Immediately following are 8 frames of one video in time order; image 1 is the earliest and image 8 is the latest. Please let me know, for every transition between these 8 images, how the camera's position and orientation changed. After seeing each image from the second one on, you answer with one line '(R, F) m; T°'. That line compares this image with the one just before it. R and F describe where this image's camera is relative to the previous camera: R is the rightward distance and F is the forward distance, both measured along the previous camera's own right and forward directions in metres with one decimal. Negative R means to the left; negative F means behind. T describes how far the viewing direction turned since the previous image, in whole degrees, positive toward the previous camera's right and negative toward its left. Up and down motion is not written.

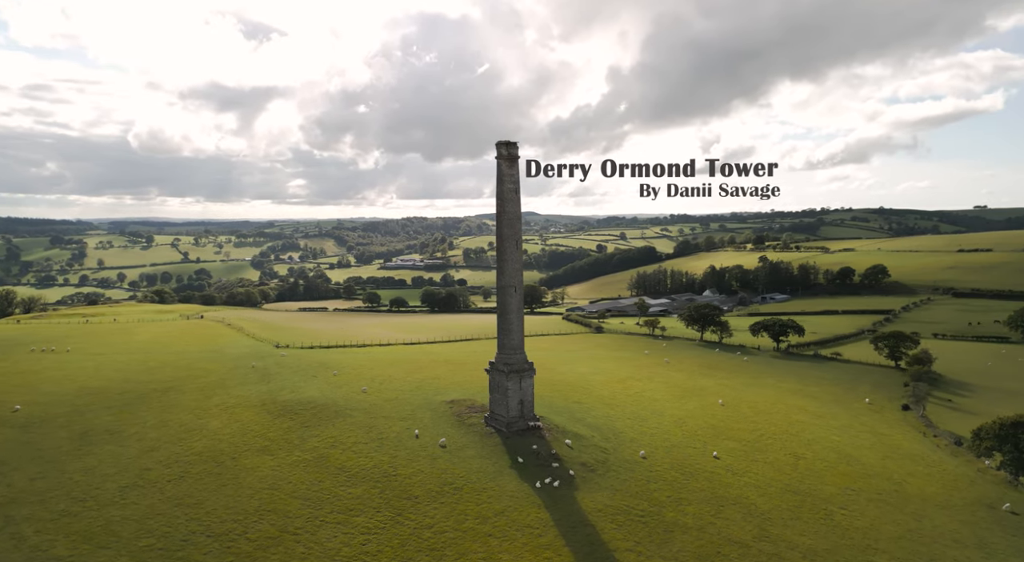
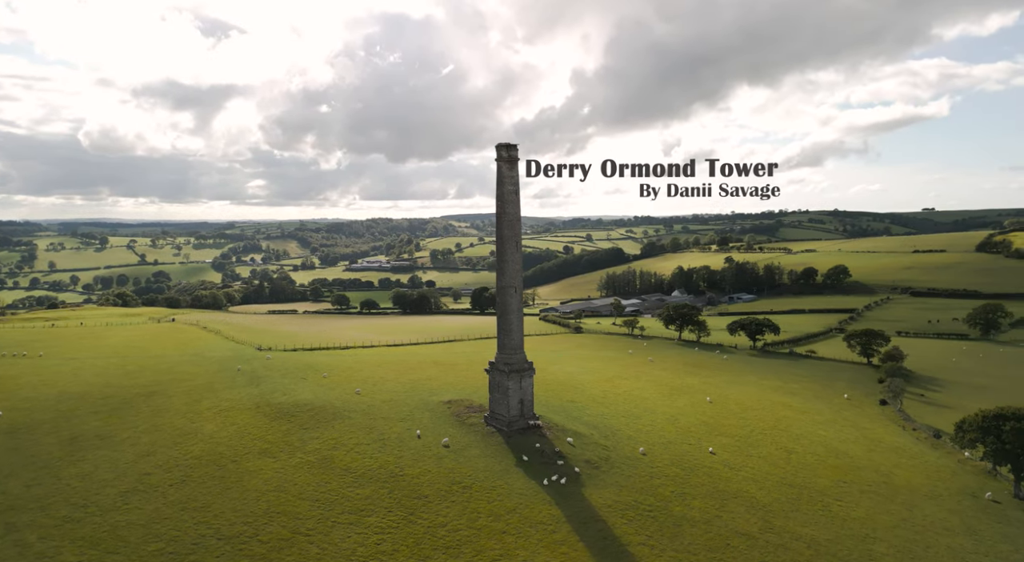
(-1.4, -0.2) m; +2°
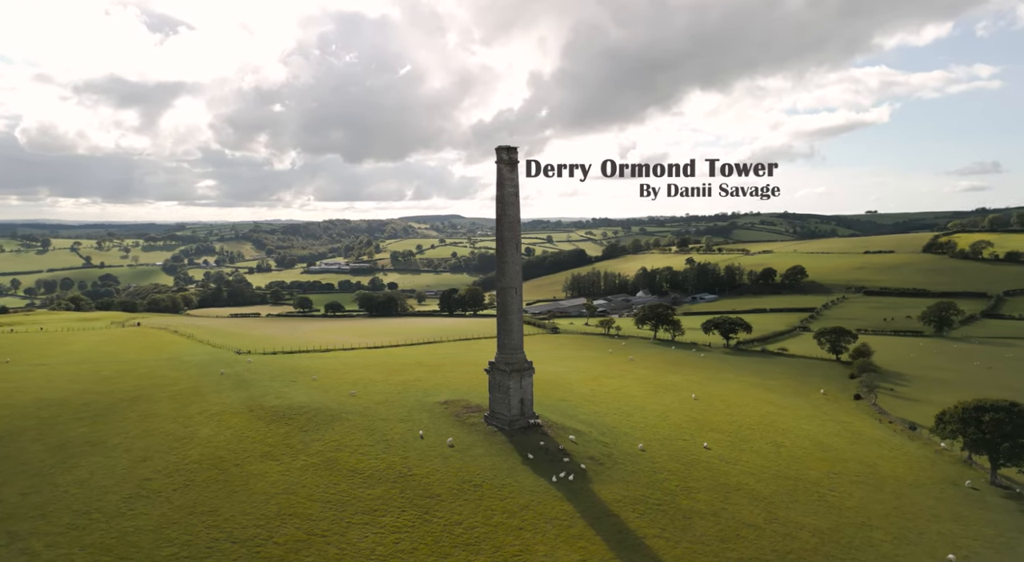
(-1.6, -0.2) m; +3°
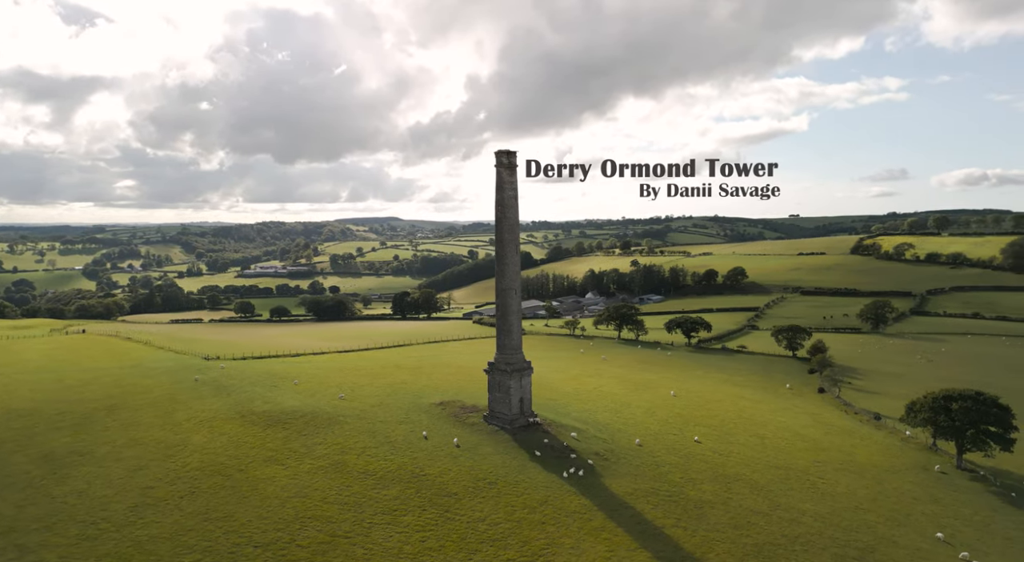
(-2.4, -0.4) m; +4°
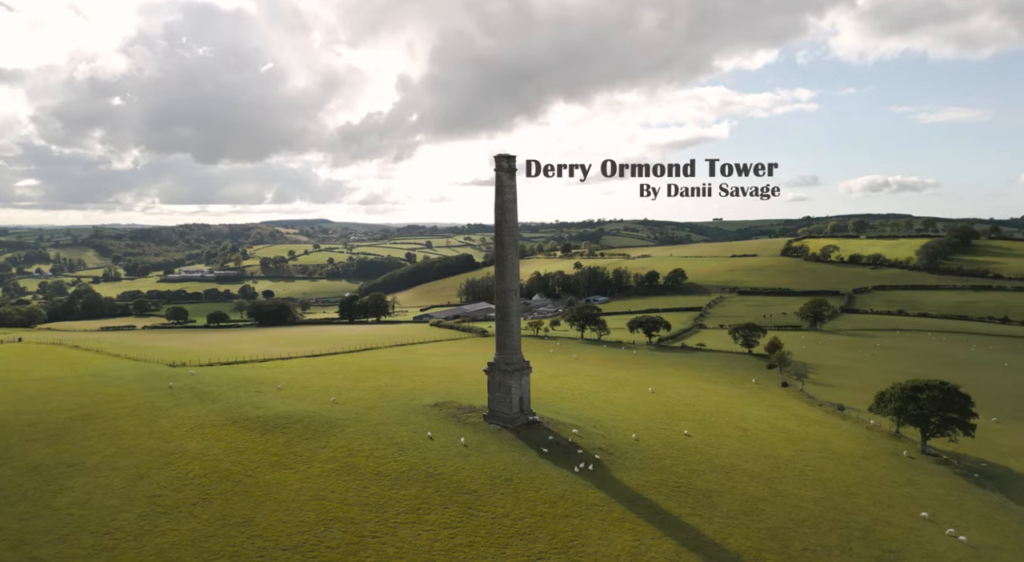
(-2.6, -0.5) m; +4°
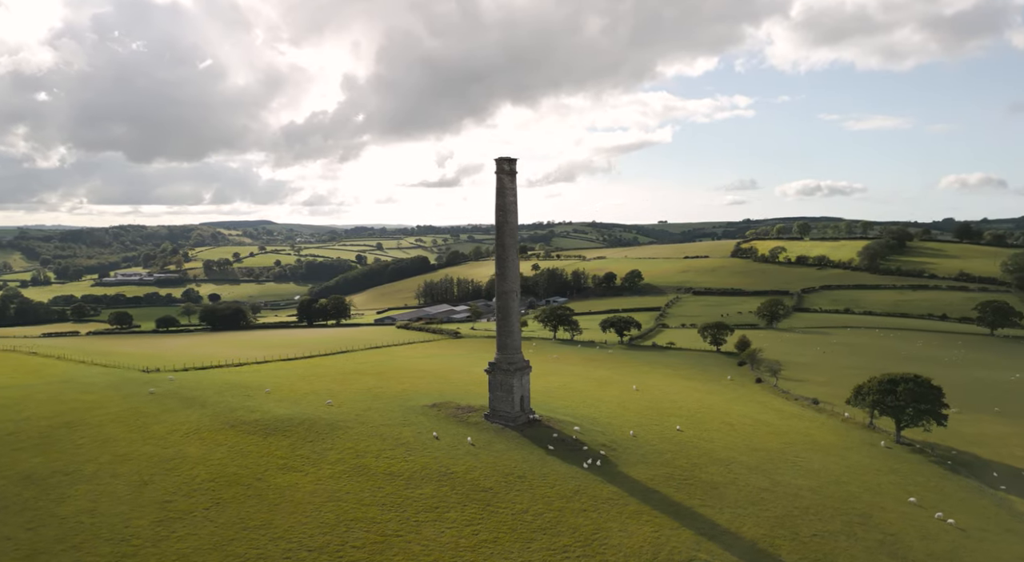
(-2.0, -0.4) m; +3°
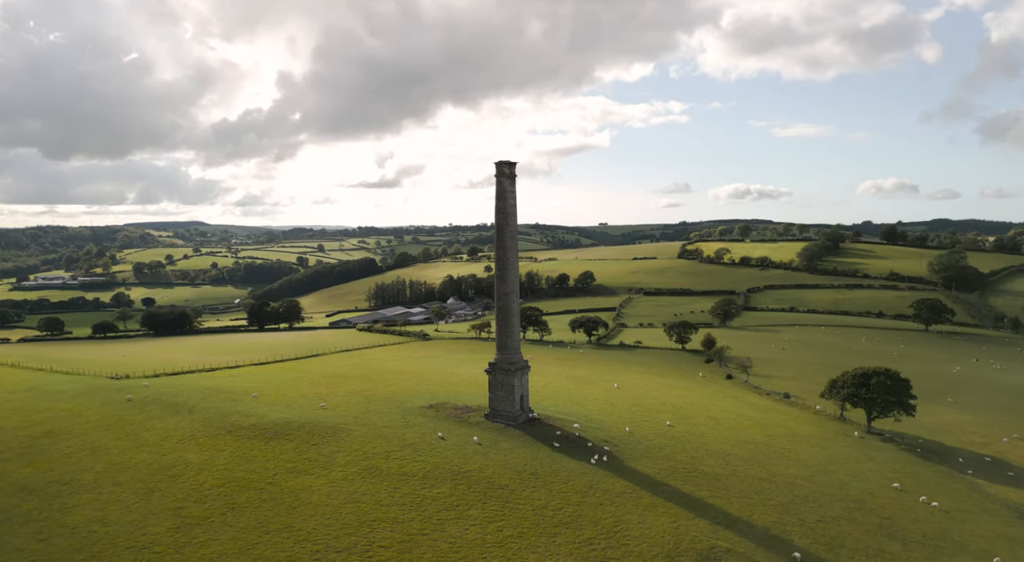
(-2.3, -0.5) m; +4°
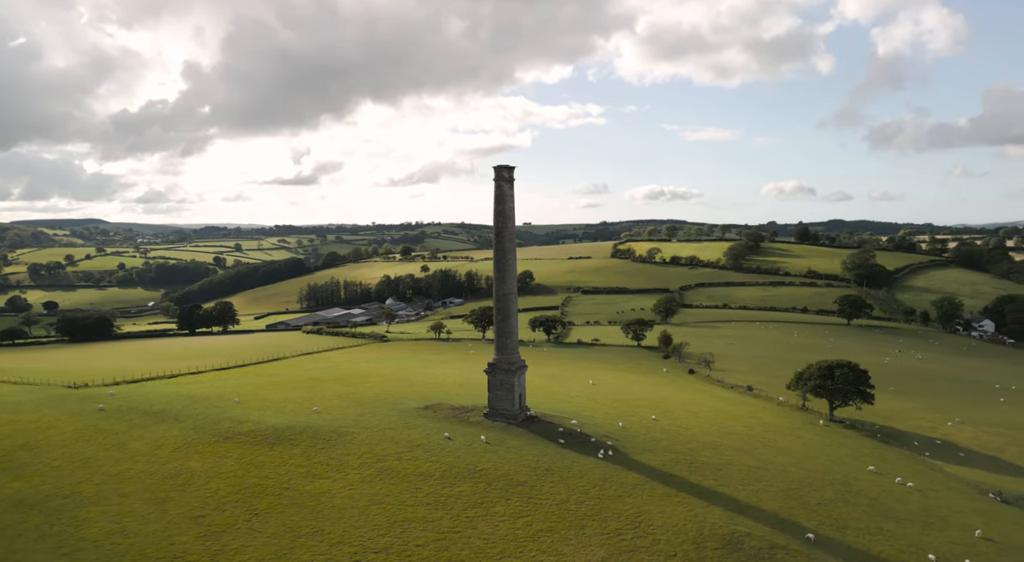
(-3.1, -0.8) m; +5°
